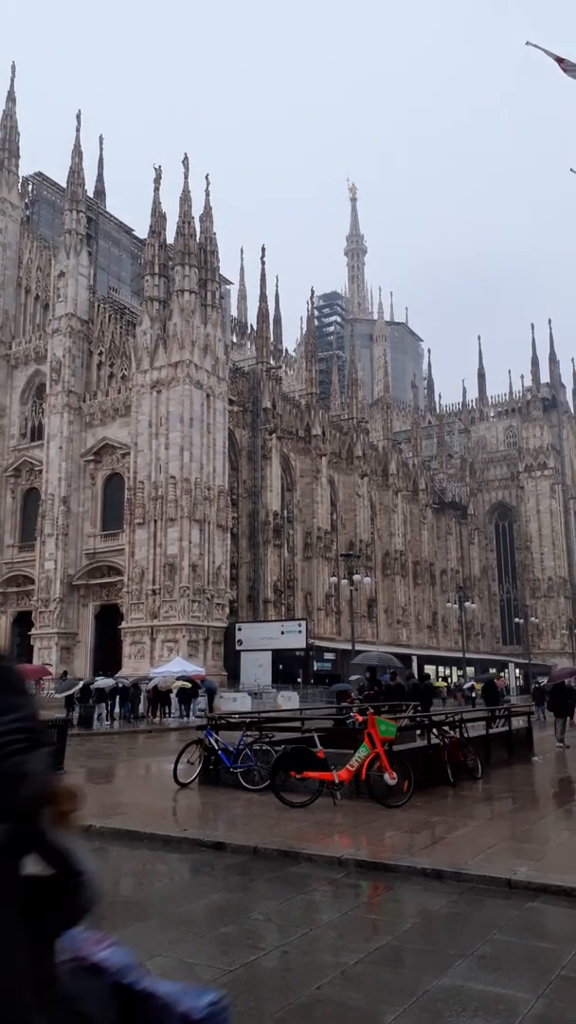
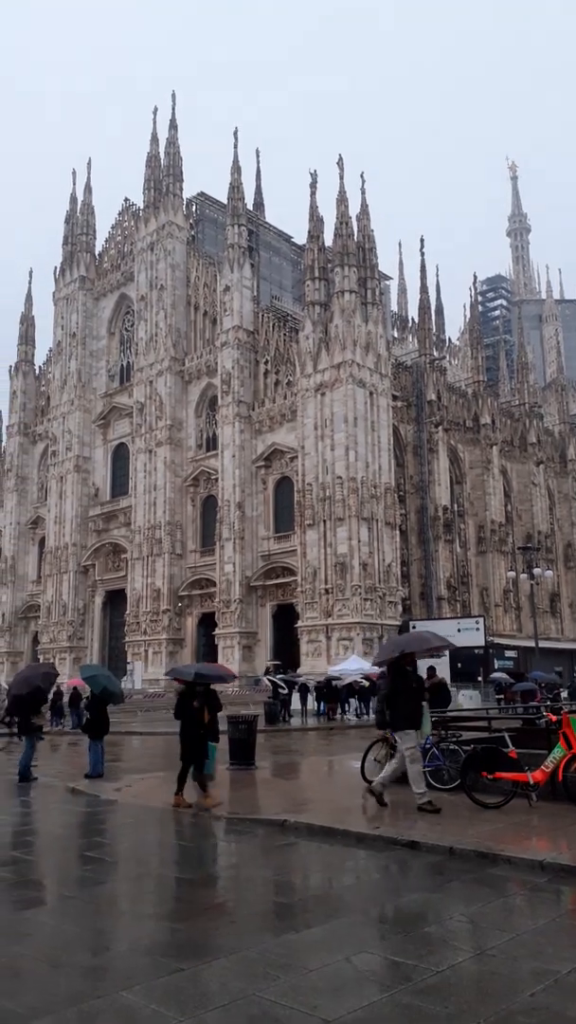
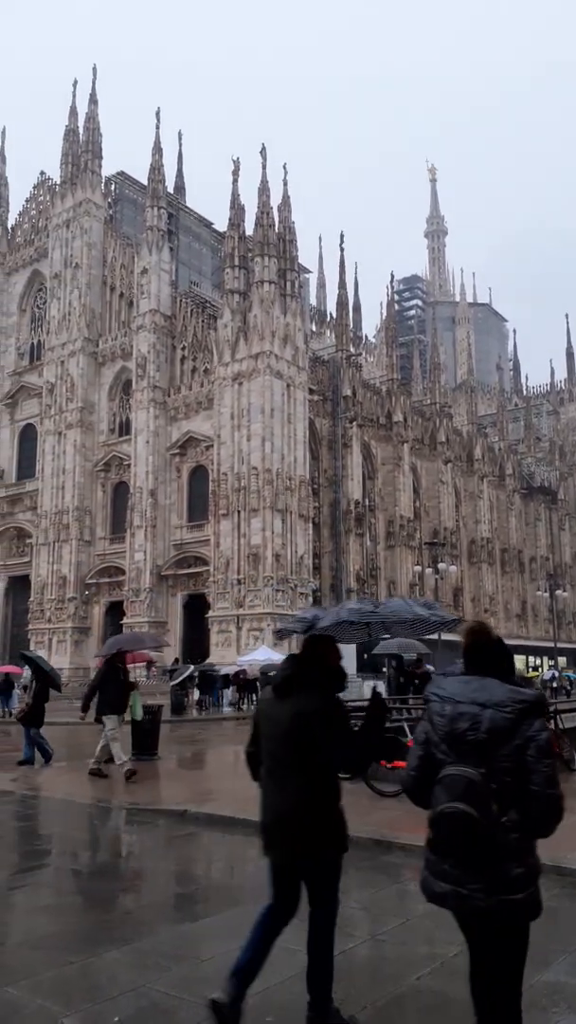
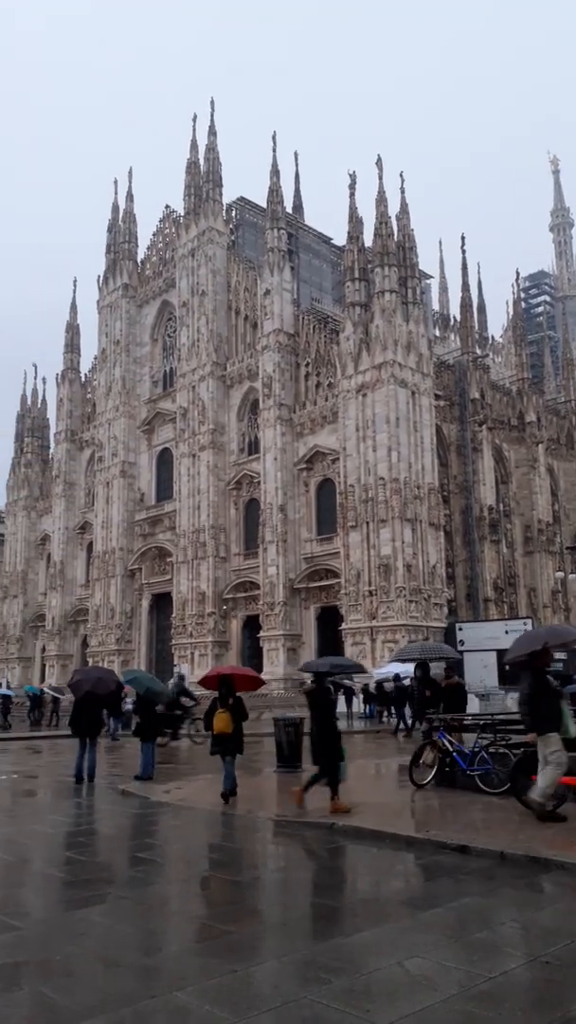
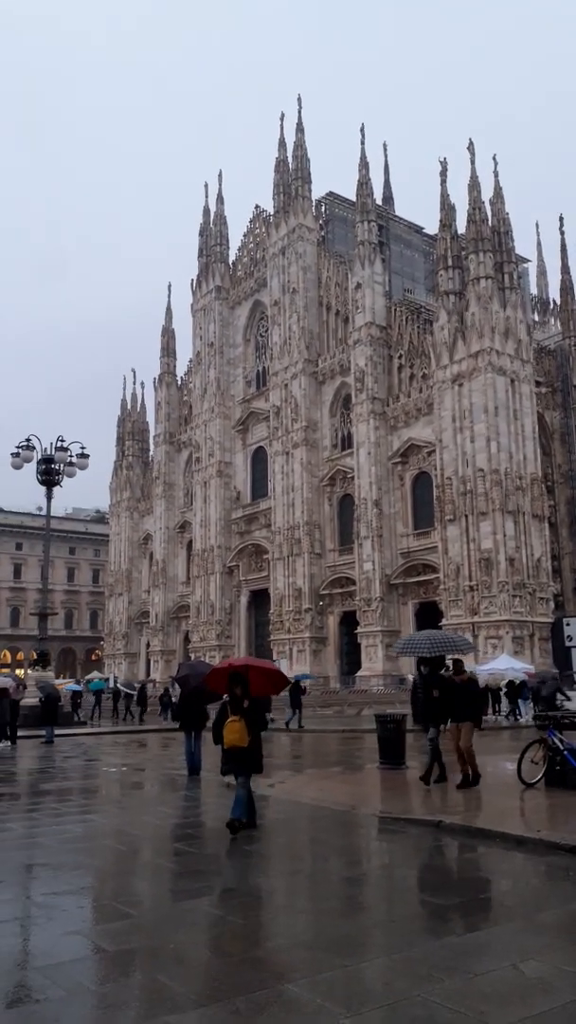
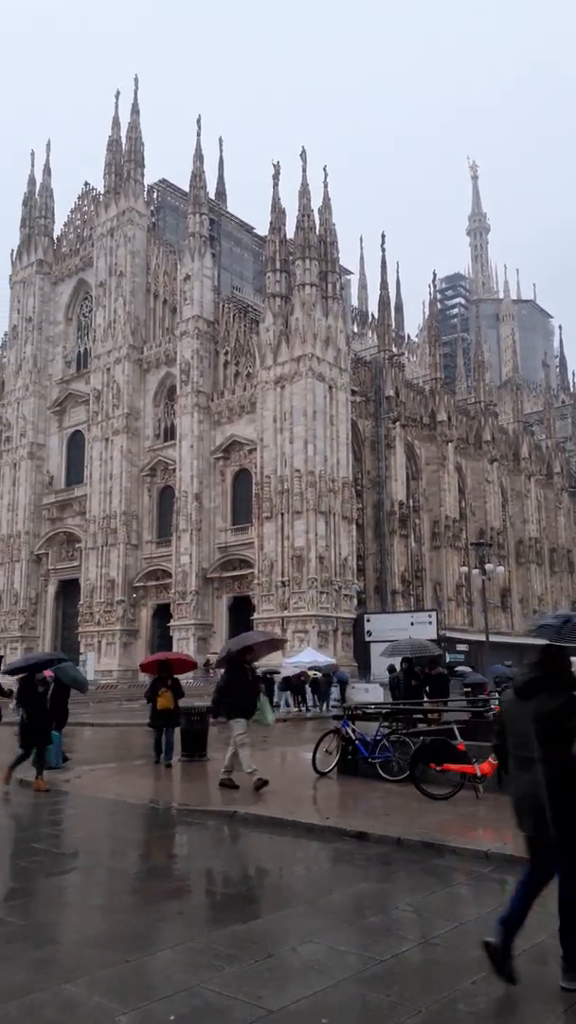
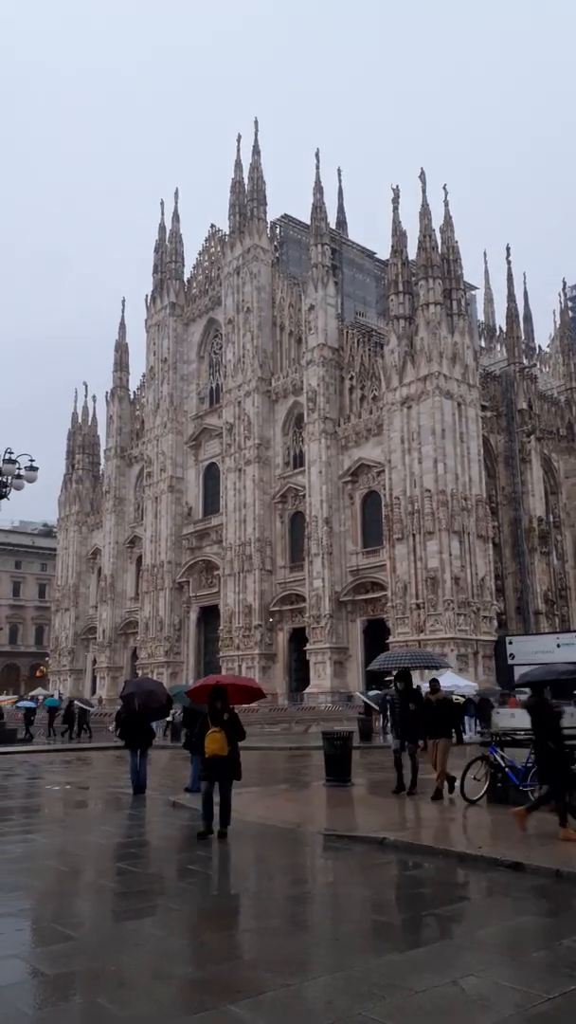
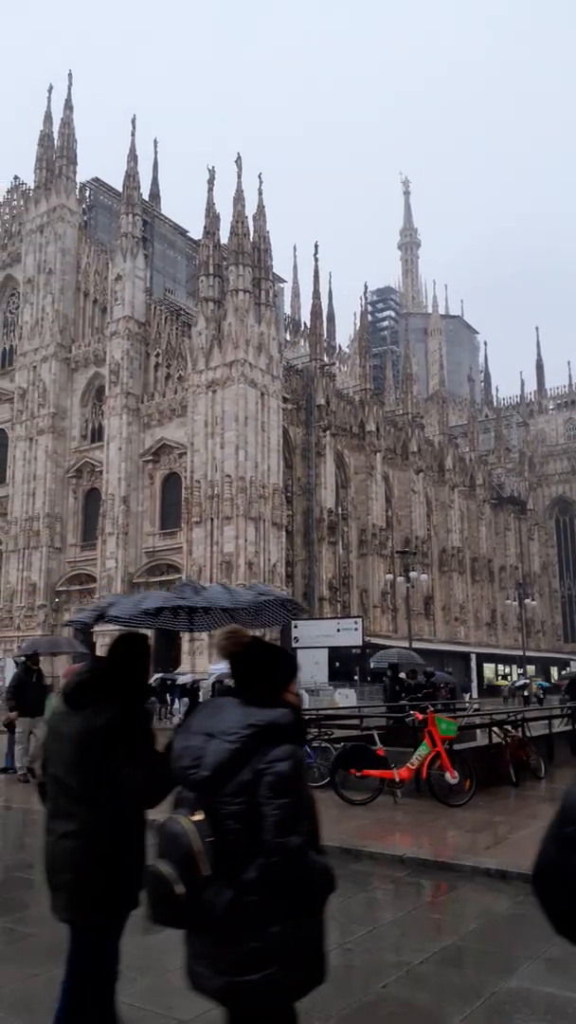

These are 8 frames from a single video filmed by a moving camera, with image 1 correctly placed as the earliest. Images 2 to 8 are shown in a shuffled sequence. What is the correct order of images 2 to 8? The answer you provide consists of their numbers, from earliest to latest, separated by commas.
8, 3, 6, 2, 4, 7, 5
